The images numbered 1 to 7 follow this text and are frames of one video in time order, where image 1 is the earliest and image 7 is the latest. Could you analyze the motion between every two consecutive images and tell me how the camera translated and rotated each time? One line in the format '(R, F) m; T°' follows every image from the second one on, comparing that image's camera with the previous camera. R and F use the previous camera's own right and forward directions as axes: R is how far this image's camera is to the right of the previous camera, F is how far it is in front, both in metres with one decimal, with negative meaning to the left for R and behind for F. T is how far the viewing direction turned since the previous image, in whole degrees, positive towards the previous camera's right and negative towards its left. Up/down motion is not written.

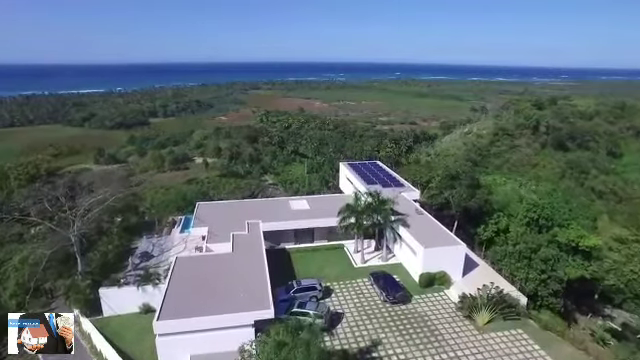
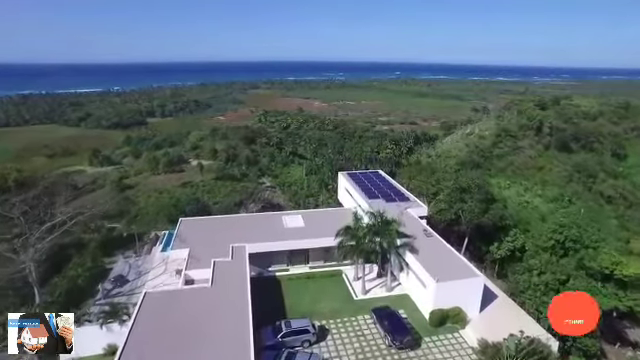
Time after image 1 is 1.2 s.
(+0.1, +1.3) m; 0°
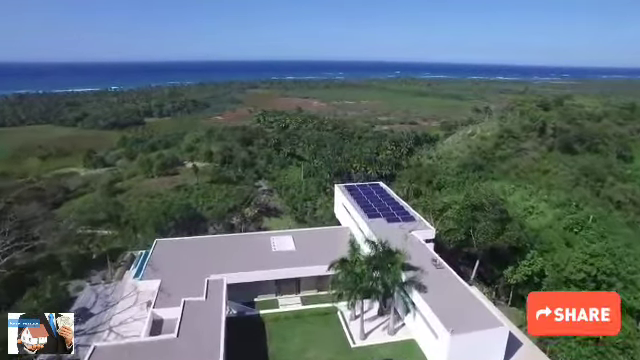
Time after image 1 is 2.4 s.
(+0.2, +1.4) m; 0°
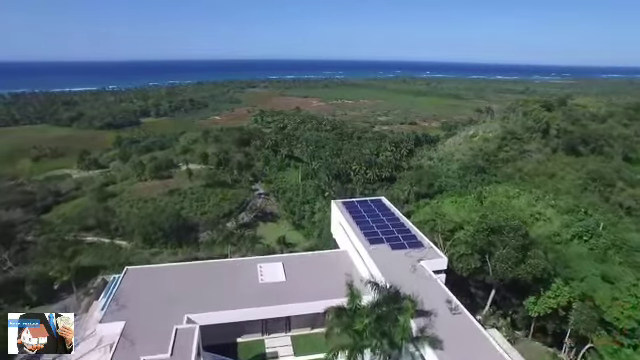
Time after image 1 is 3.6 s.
(+0.1, +1.4) m; 0°
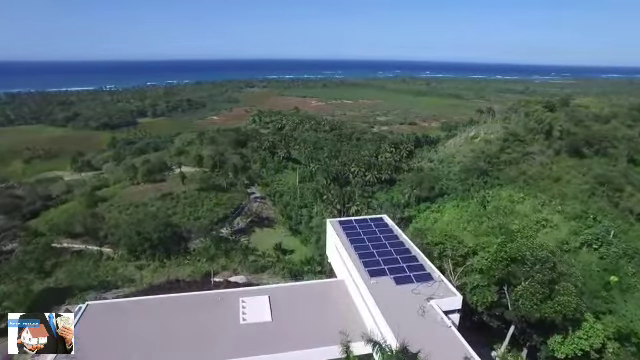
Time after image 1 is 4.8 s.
(+0.1, +1.3) m; 0°
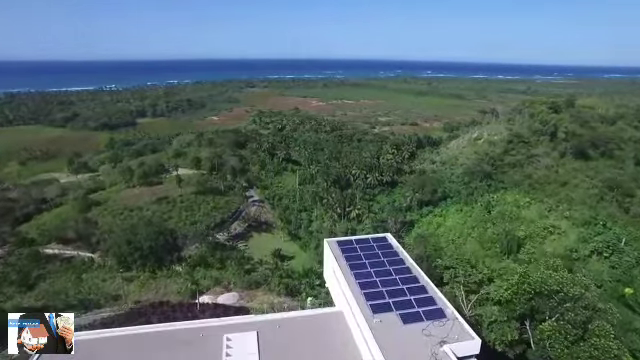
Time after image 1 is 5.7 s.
(+0.1, +1.0) m; 0°
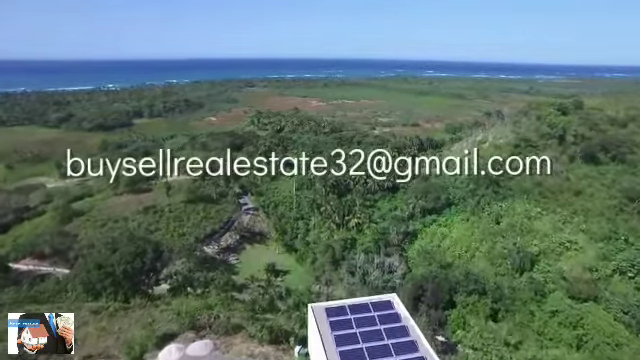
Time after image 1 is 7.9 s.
(+0.3, +2.4) m; 0°
